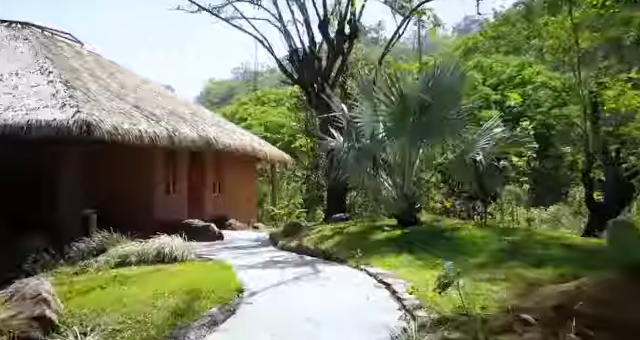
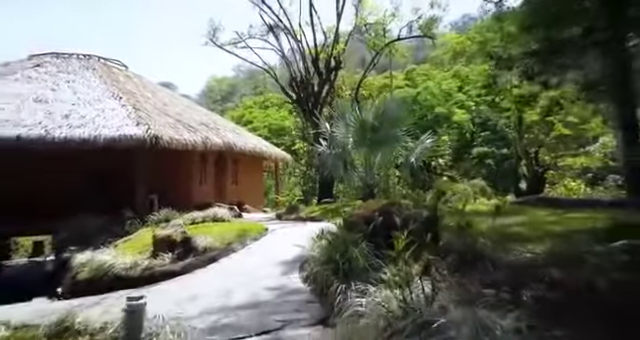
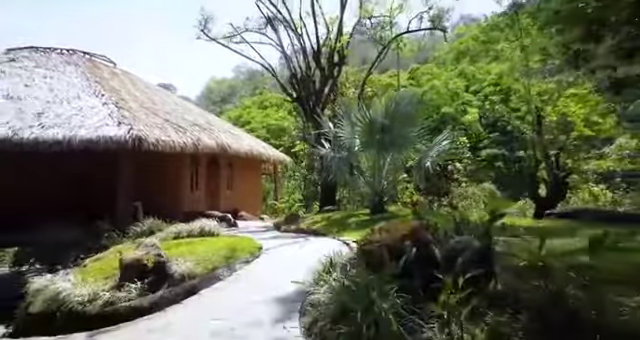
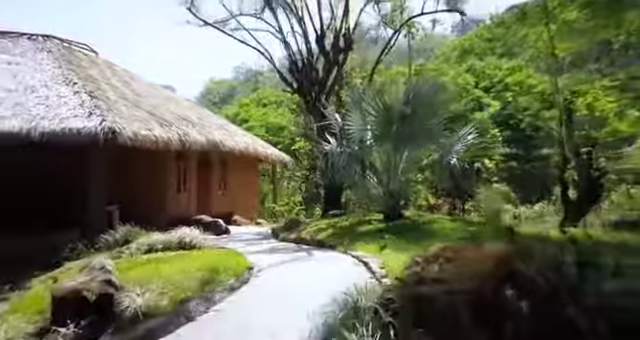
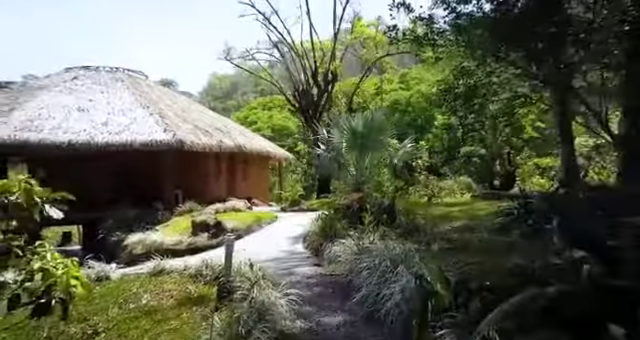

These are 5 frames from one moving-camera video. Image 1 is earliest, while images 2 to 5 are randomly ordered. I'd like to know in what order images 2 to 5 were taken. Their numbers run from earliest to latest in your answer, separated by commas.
4, 3, 2, 5
